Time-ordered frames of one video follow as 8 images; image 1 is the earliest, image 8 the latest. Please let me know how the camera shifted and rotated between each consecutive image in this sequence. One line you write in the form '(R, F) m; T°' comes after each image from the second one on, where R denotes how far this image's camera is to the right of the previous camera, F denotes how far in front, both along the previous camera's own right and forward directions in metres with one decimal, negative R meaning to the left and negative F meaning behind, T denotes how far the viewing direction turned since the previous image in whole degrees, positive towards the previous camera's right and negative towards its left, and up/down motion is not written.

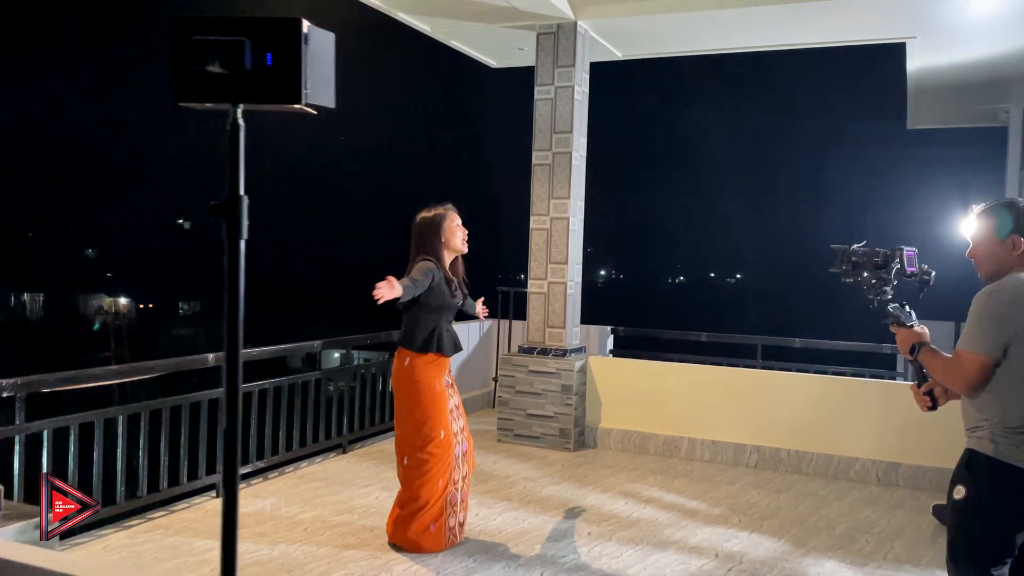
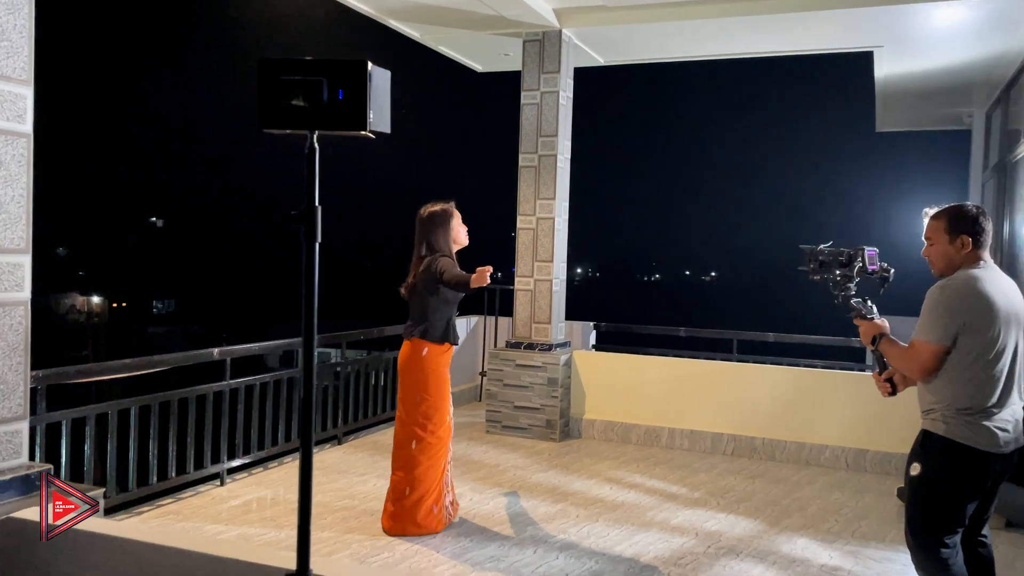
(-0.1, -0.2) m; +2°
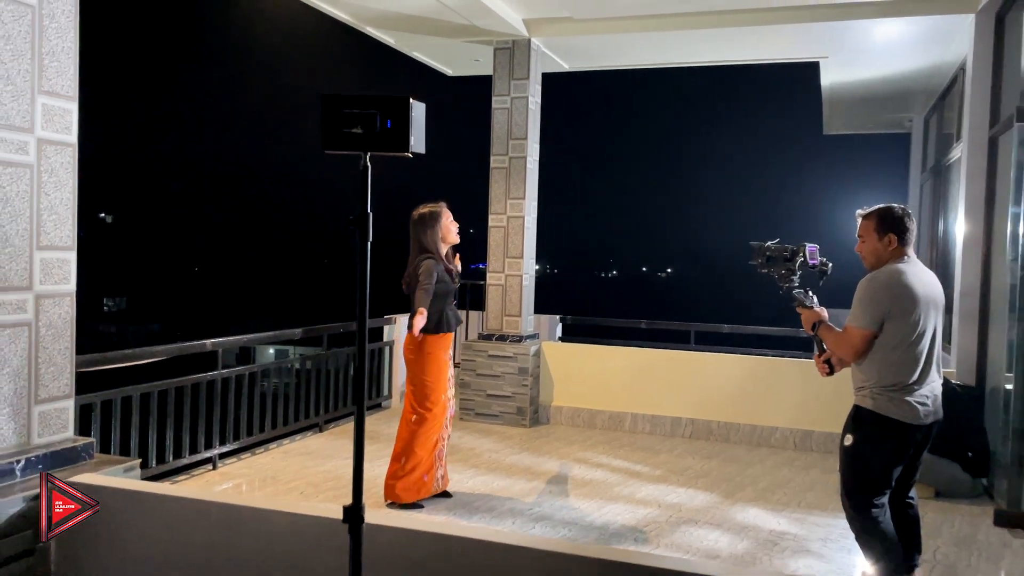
(-0.1, -0.3) m; +3°
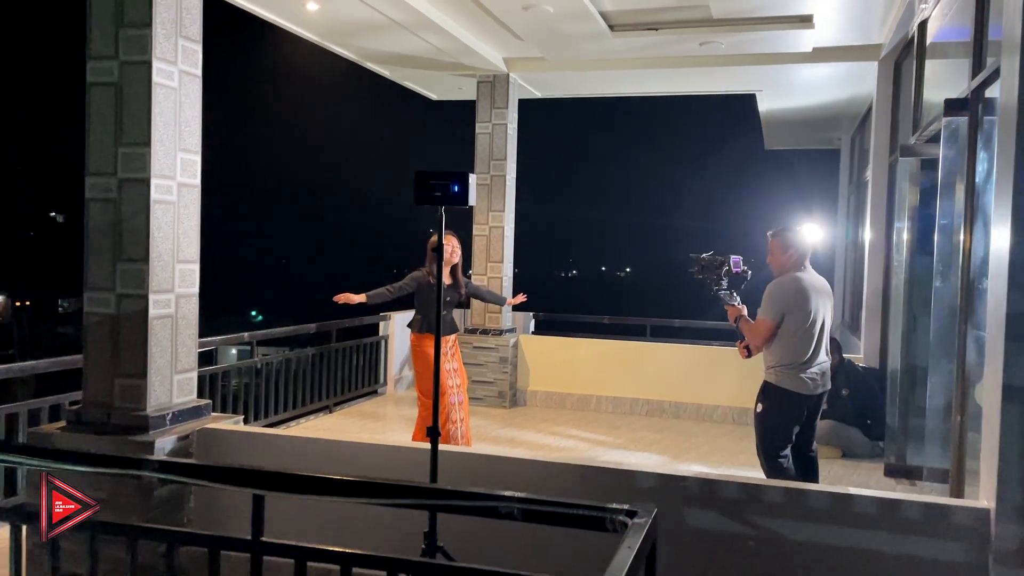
(-0.2, -0.9) m; +3°
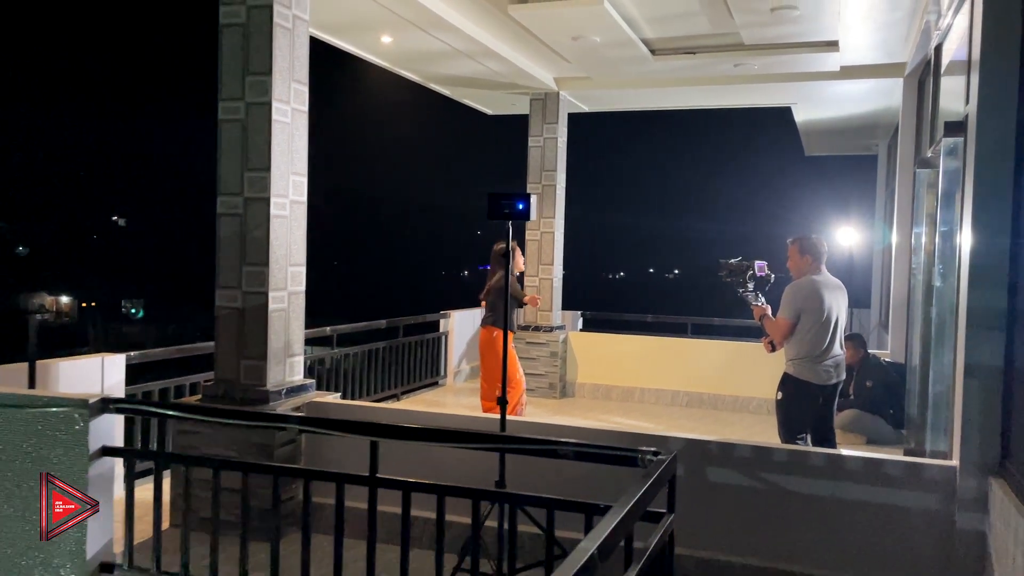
(0.0, -0.6) m; -3°
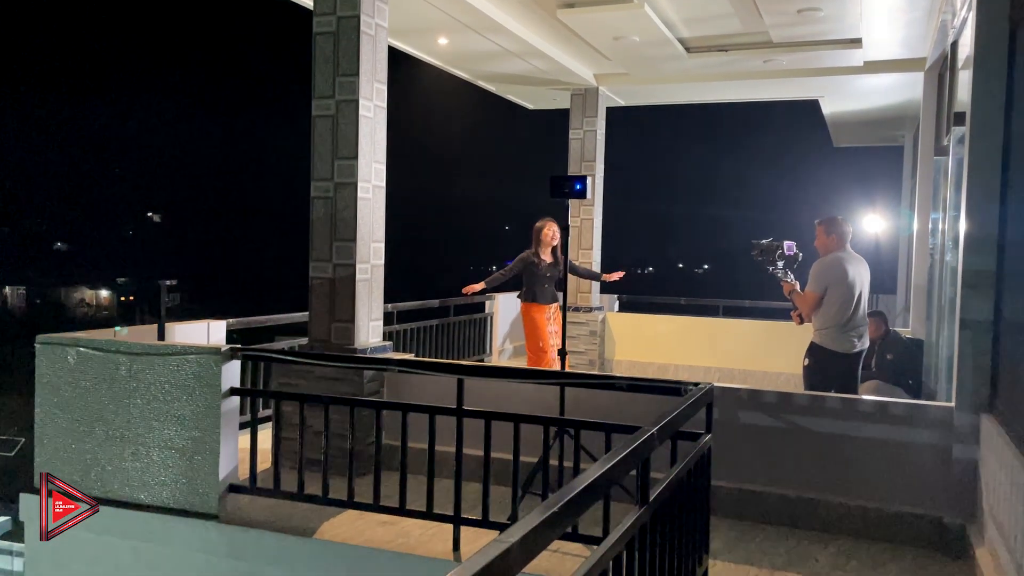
(-0.1, -0.5) m; -2°
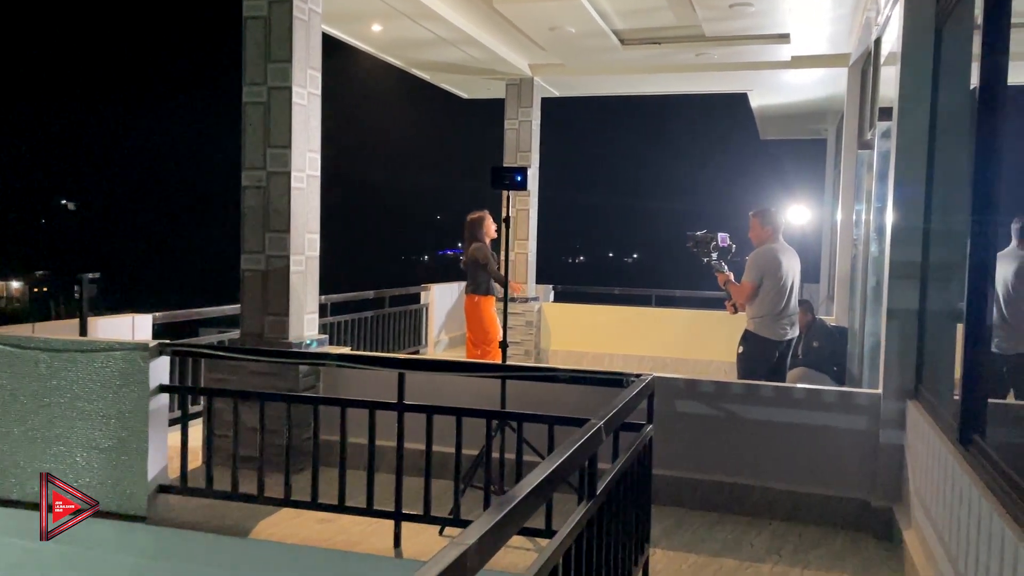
(0.0, 0.0) m; +5°
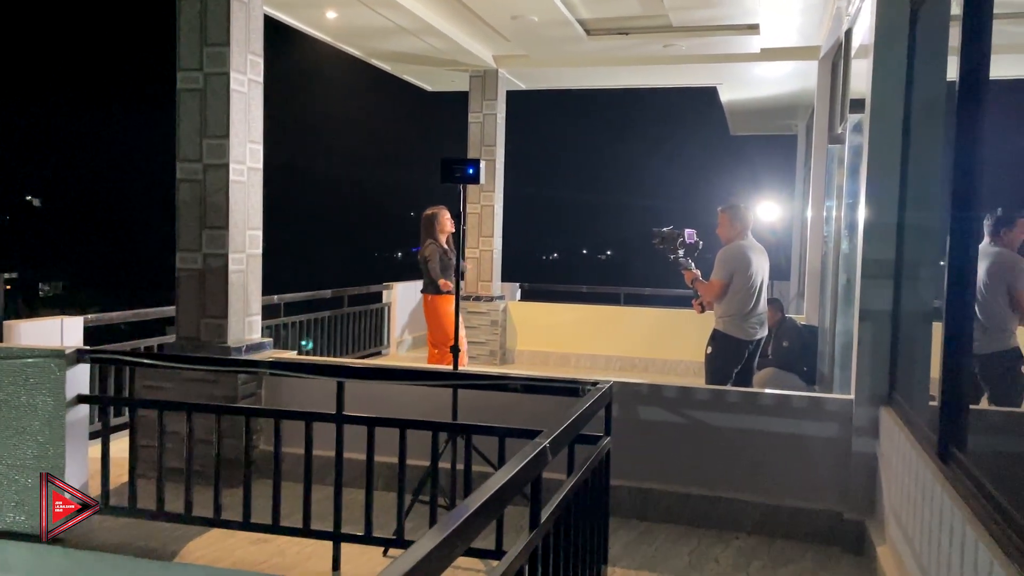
(+0.1, +0.2) m; +2°
